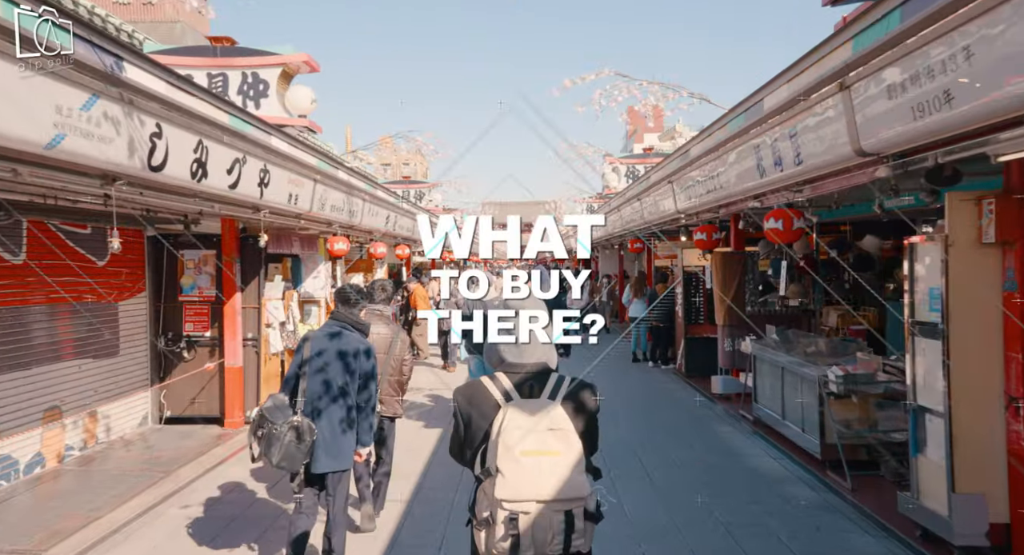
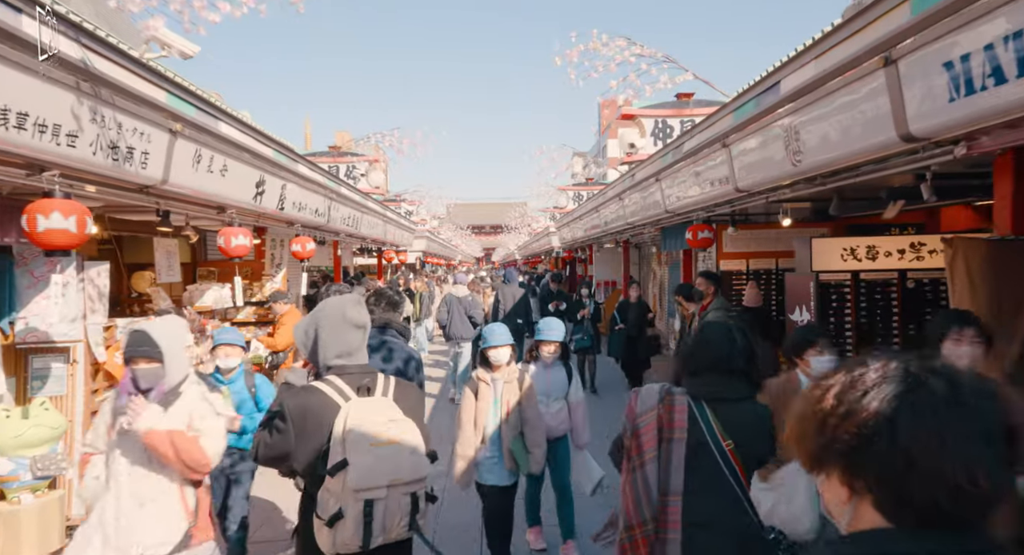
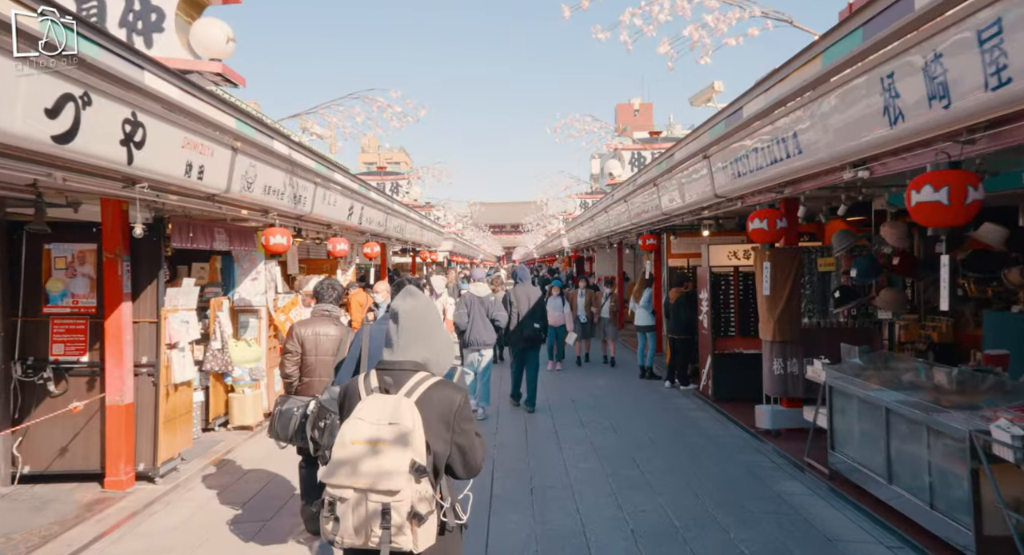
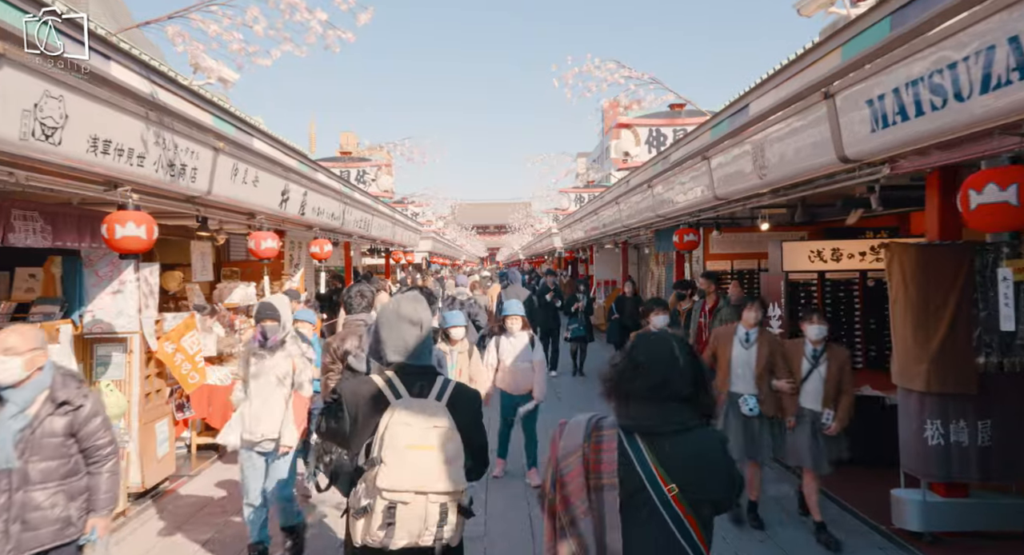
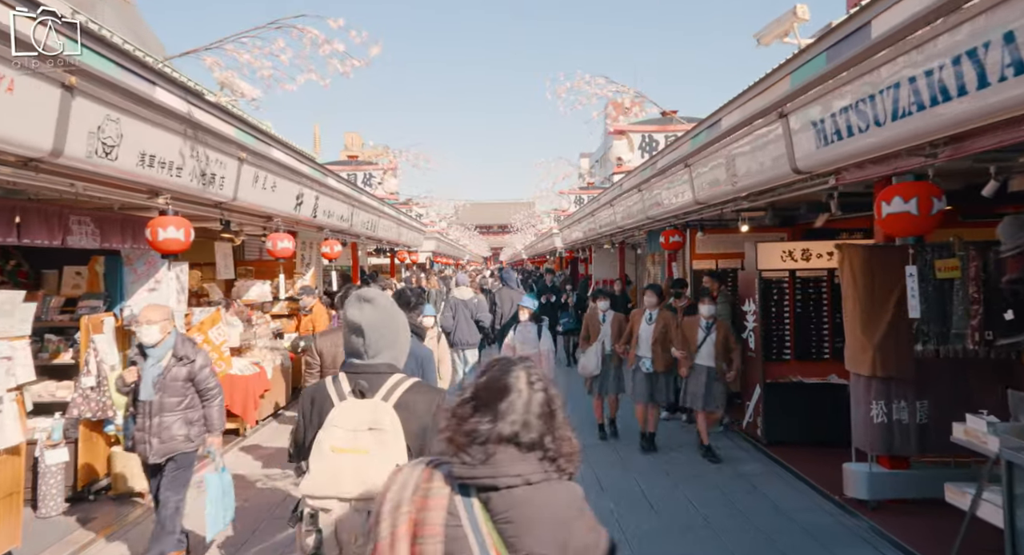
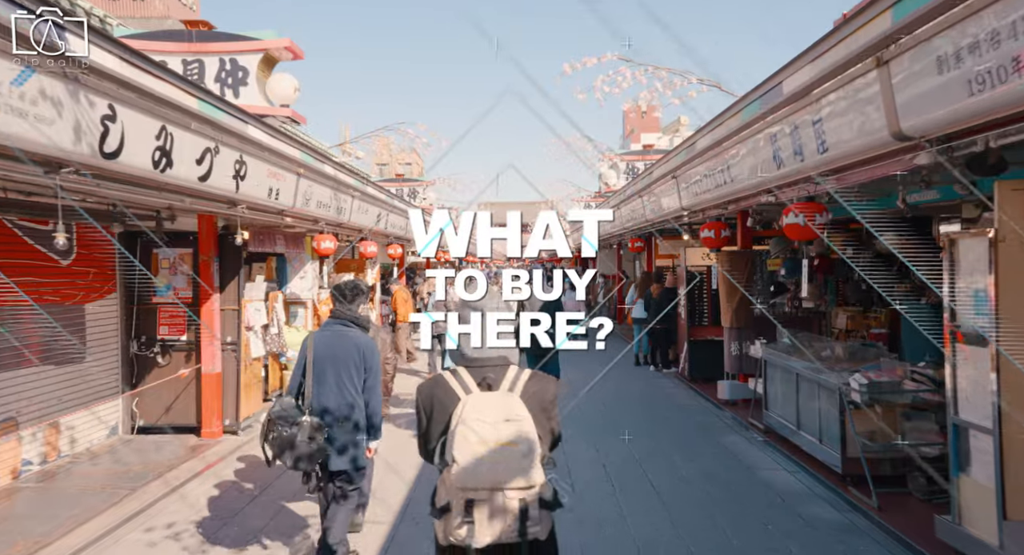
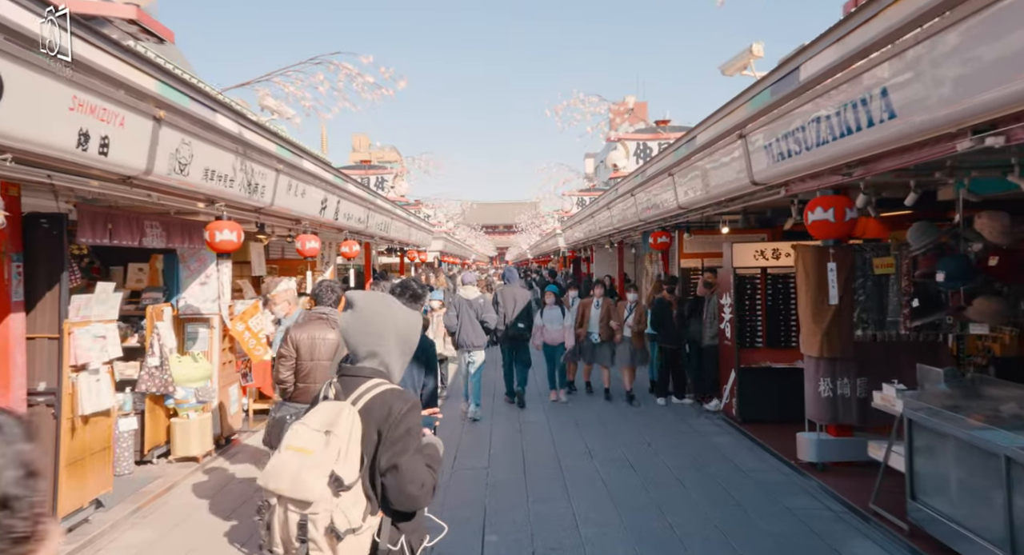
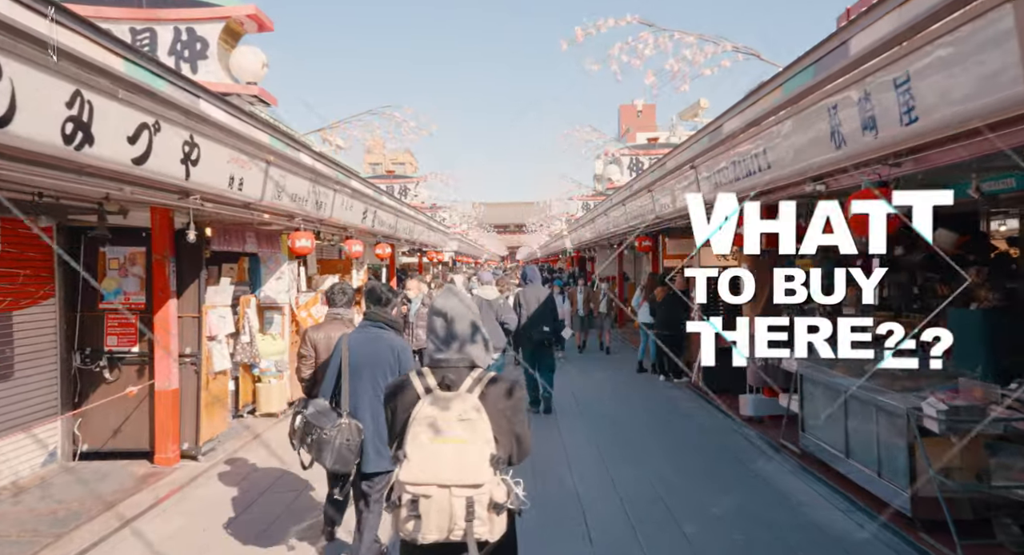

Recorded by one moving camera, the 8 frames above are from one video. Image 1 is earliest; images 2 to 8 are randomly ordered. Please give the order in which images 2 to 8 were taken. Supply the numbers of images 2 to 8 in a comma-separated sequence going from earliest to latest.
6, 8, 3, 7, 5, 4, 2
